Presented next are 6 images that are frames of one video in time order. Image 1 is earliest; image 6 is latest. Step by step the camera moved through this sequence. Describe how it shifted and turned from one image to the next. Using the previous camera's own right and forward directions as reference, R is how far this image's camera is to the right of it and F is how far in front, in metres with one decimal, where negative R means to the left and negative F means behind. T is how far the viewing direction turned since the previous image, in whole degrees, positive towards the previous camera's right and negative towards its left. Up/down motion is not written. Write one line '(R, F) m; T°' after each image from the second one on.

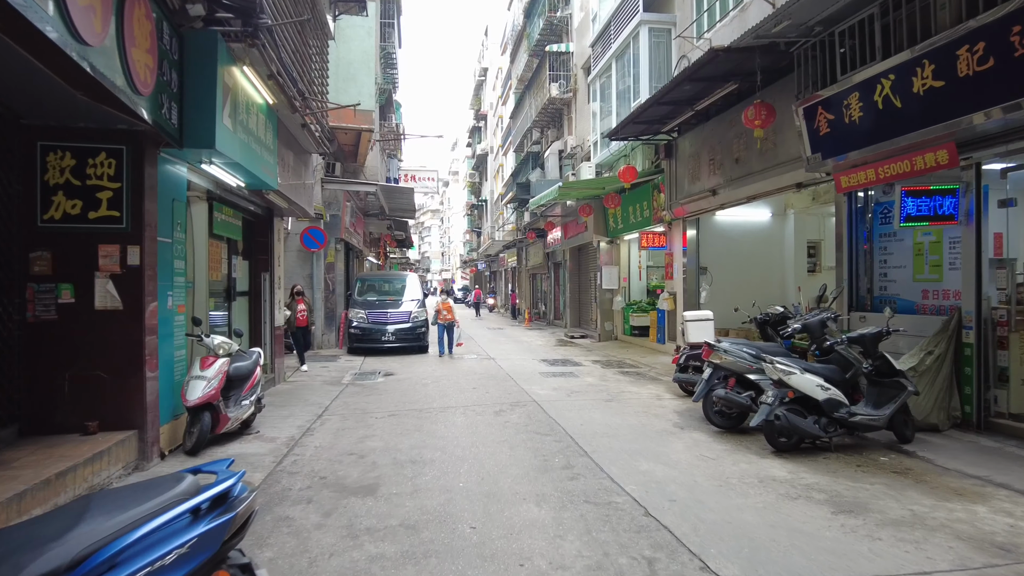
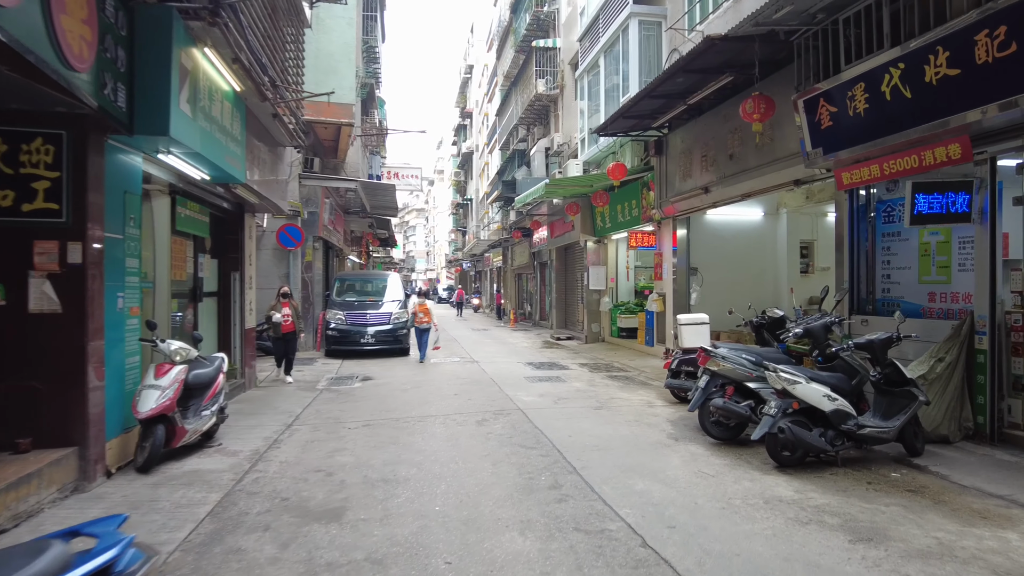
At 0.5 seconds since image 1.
(0.0, +0.4) m; +1°
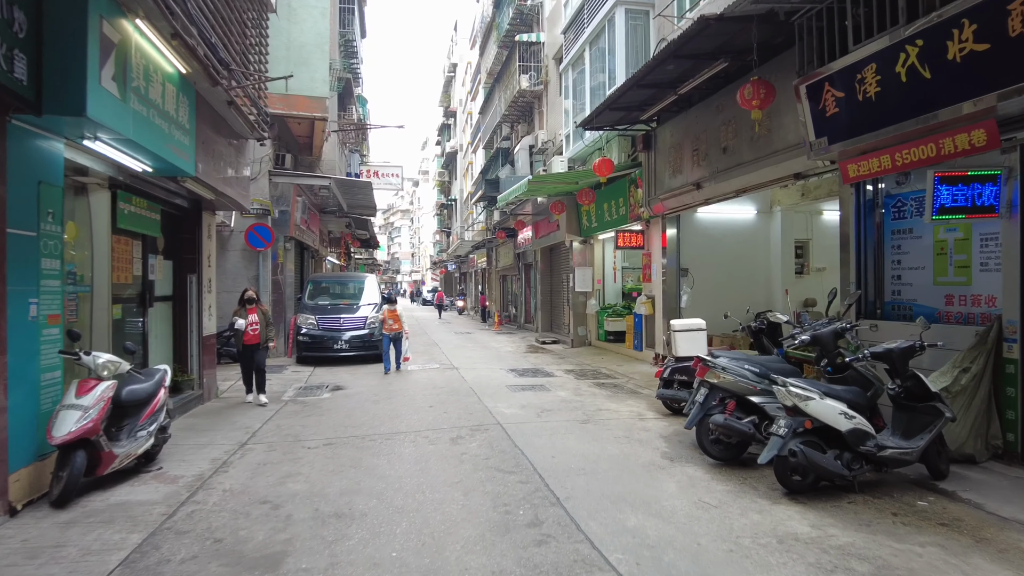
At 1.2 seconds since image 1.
(+0.1, +0.6) m; +1°
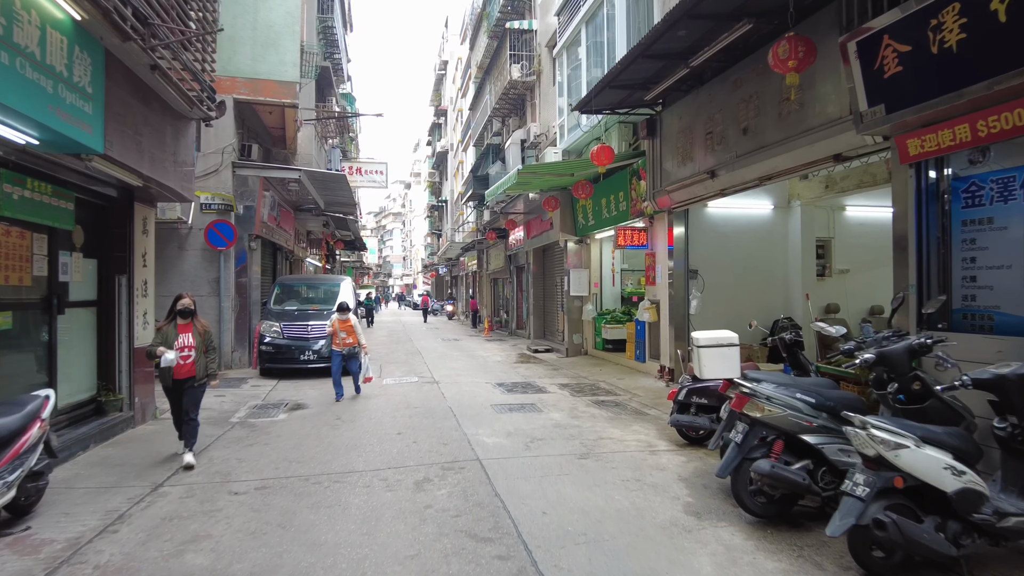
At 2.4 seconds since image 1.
(+0.1, +1.2) m; +1°
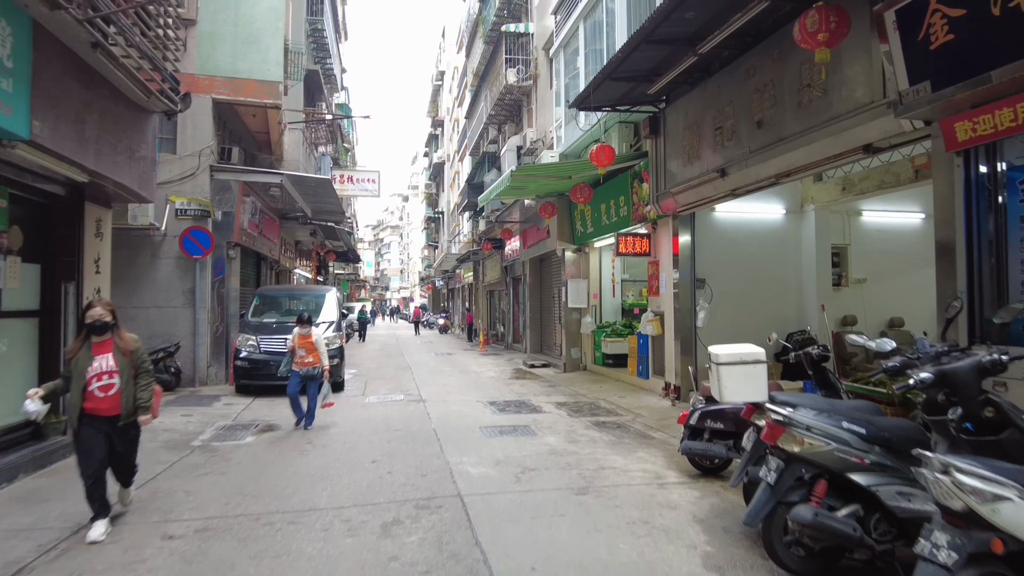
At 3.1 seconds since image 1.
(+0.1, +0.7) m; 0°
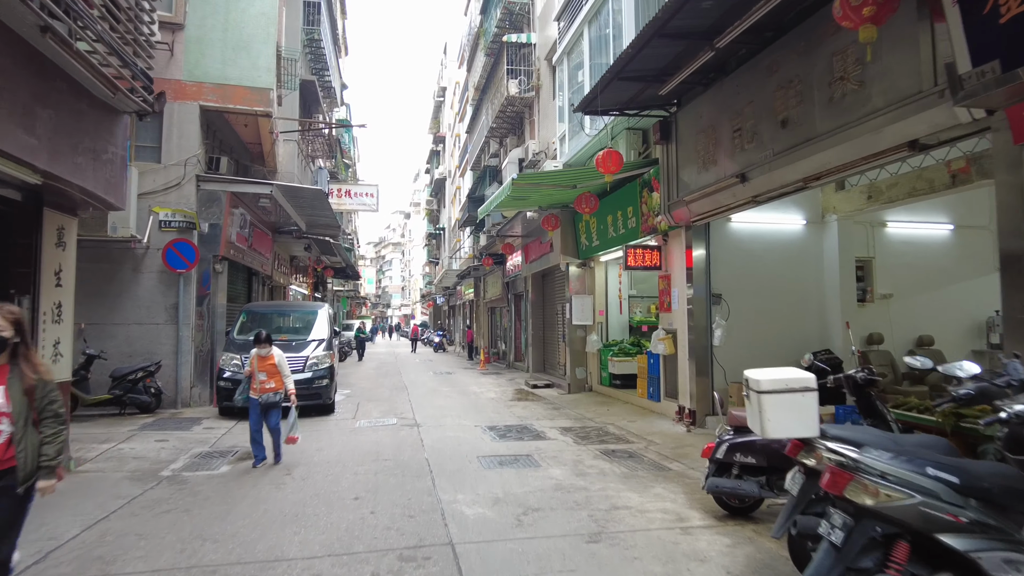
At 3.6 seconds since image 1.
(0.0, +0.6) m; 0°
